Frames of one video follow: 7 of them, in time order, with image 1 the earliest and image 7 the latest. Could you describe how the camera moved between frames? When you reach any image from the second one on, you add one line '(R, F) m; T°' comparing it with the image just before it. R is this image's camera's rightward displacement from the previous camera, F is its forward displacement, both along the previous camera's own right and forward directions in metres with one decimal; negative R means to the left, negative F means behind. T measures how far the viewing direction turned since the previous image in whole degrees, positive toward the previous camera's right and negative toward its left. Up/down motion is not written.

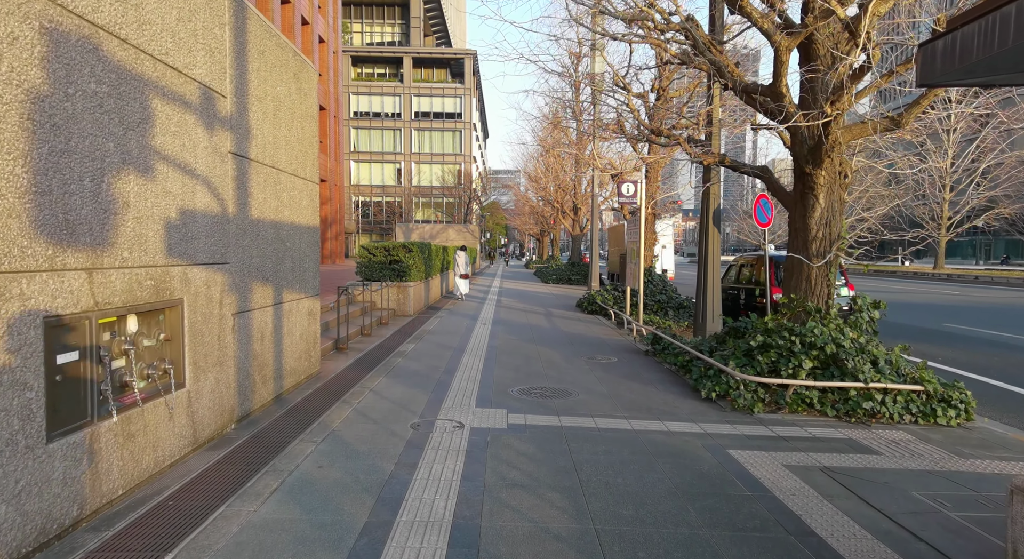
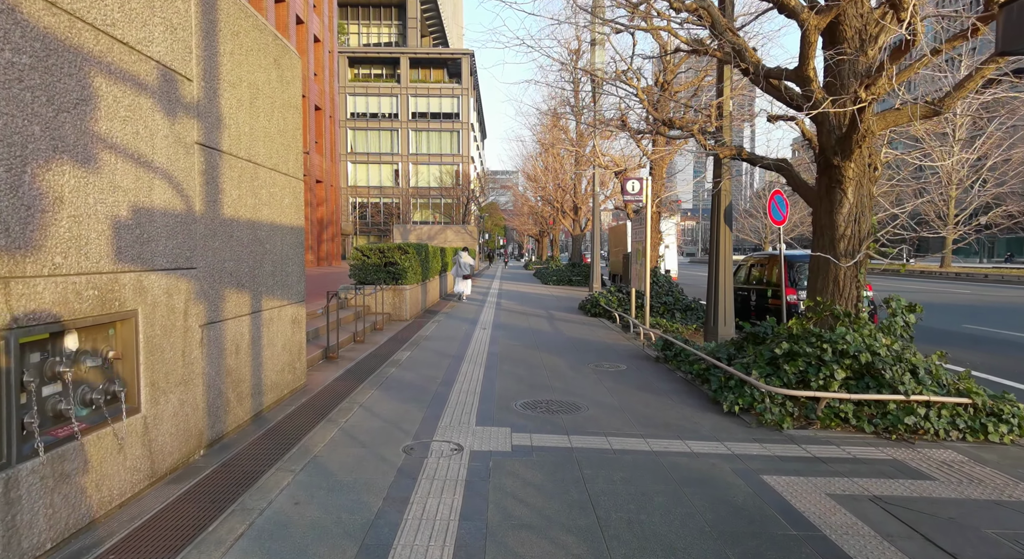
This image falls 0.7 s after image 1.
(0.0, +0.6) m; 0°
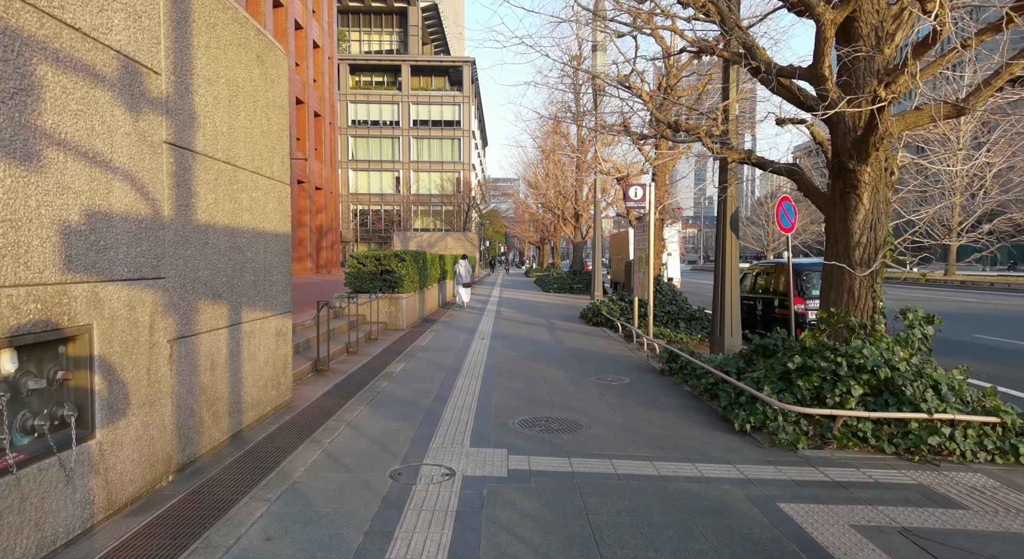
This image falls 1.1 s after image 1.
(0.0, +0.4) m; 0°
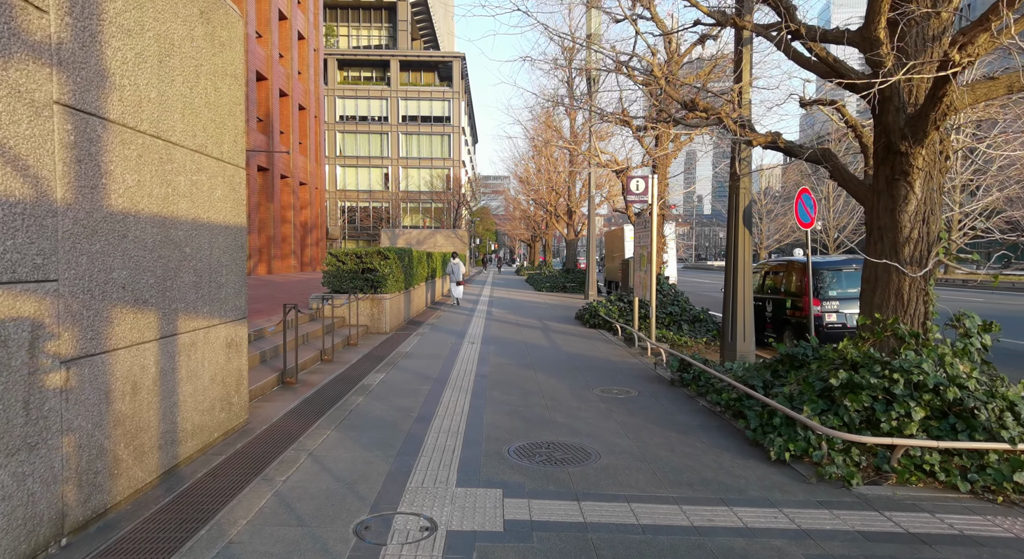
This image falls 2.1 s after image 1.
(0.0, +0.9) m; +1°
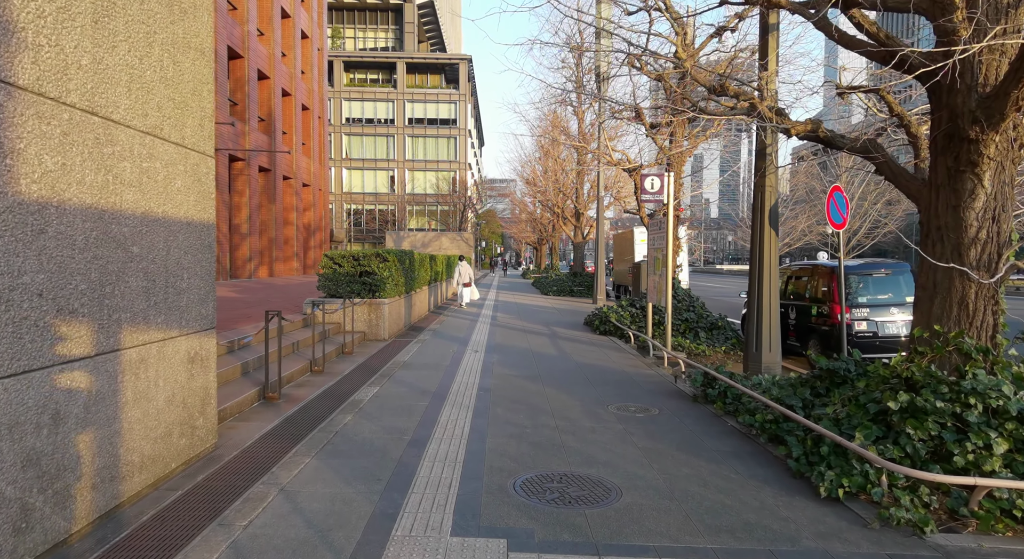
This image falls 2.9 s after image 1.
(0.0, +0.7) m; -1°
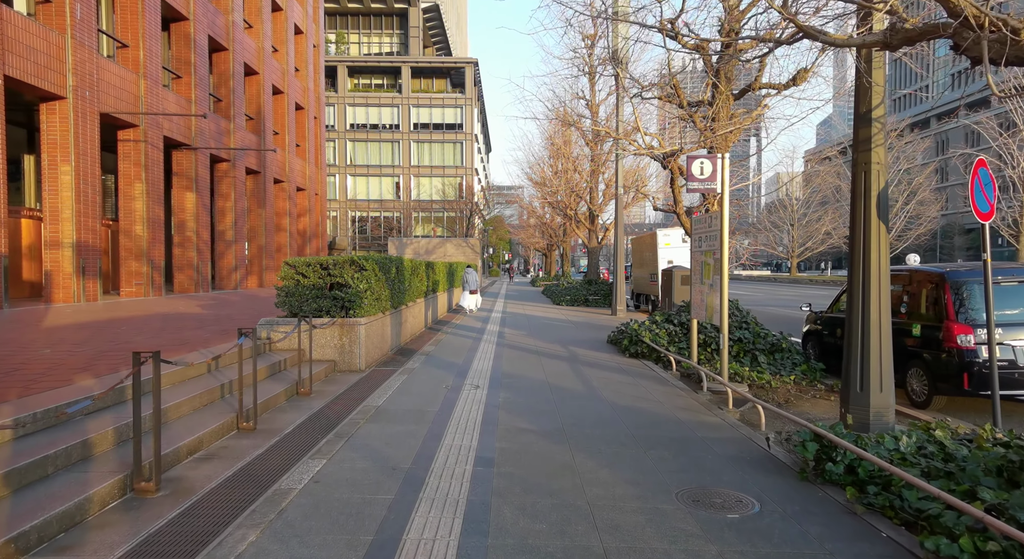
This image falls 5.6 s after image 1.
(0.0, +2.4) m; -1°
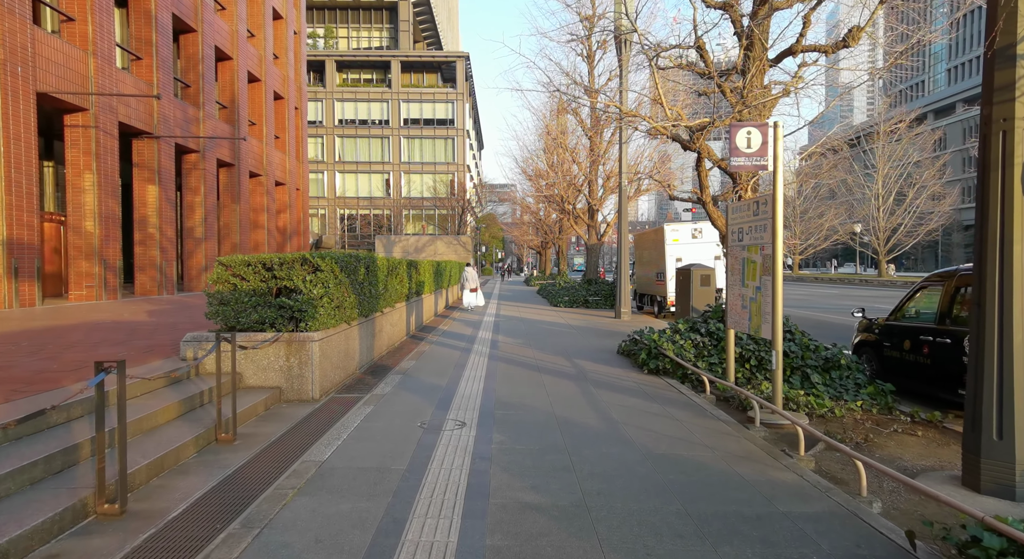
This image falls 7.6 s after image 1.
(0.0, +1.9) m; +1°
